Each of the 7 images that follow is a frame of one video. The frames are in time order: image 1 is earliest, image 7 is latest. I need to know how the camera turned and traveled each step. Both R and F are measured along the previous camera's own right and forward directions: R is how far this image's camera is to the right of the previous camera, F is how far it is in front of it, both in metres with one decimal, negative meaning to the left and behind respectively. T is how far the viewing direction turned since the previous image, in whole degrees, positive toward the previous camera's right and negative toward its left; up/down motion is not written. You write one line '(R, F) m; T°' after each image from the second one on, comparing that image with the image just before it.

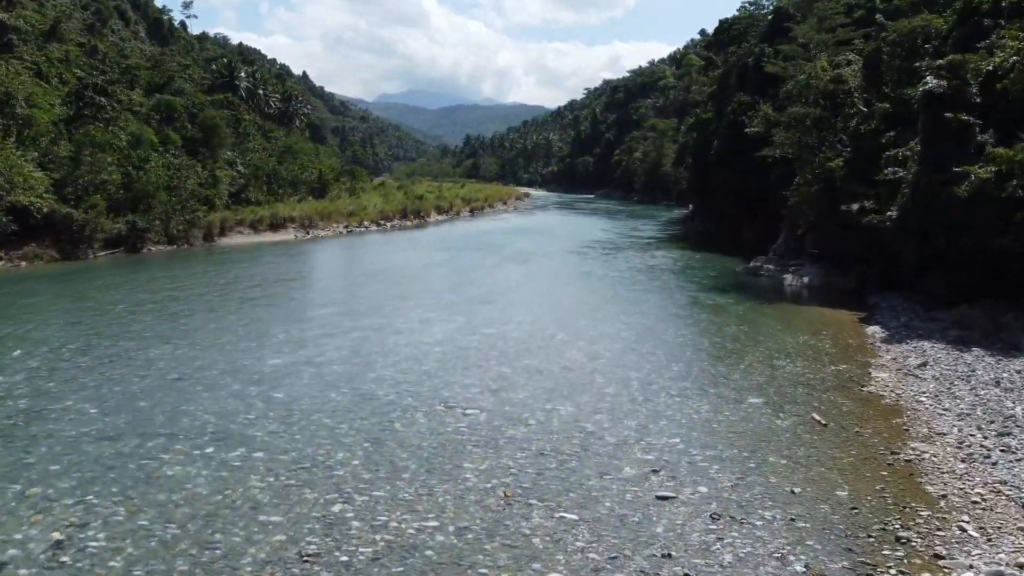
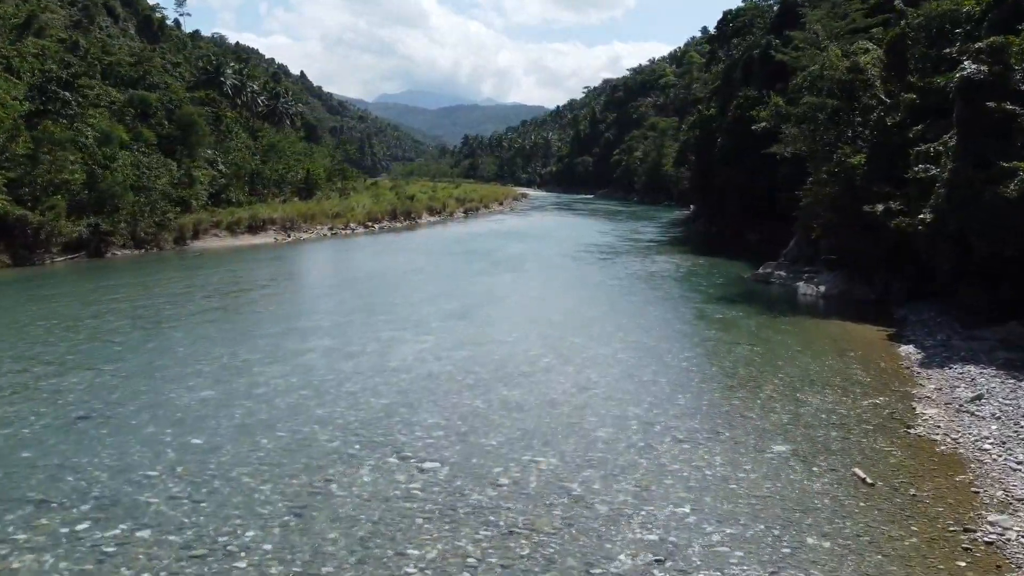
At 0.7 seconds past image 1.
(+0.4, +2.5) m; 0°
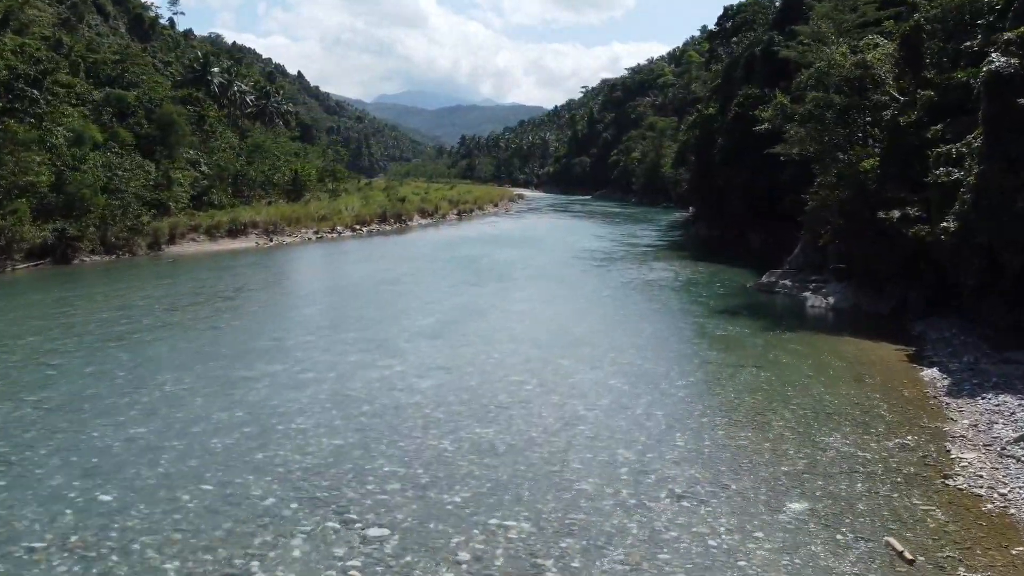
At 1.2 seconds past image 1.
(+0.4, +1.7) m; 0°
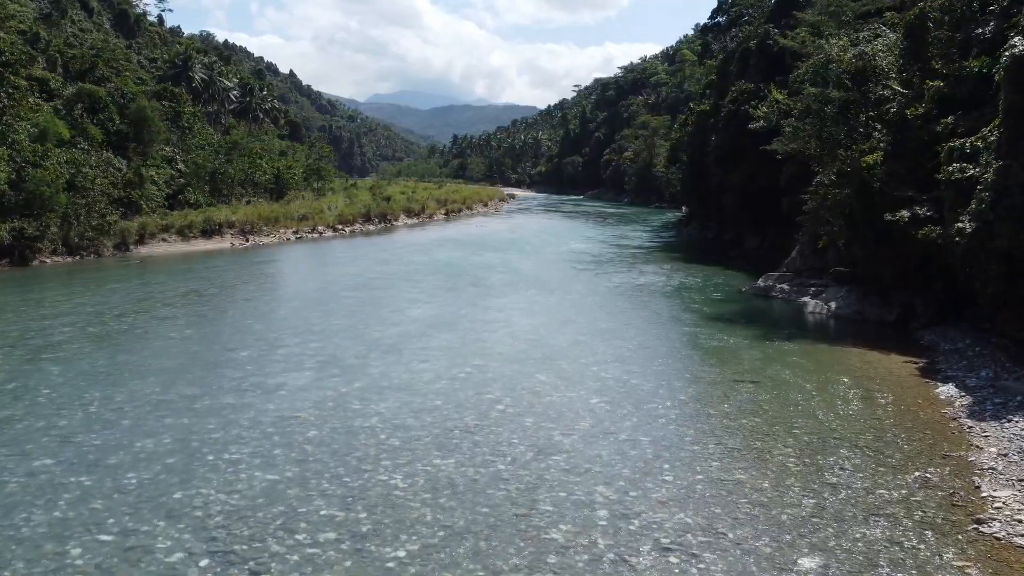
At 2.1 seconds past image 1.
(+0.4, +1.5) m; 0°
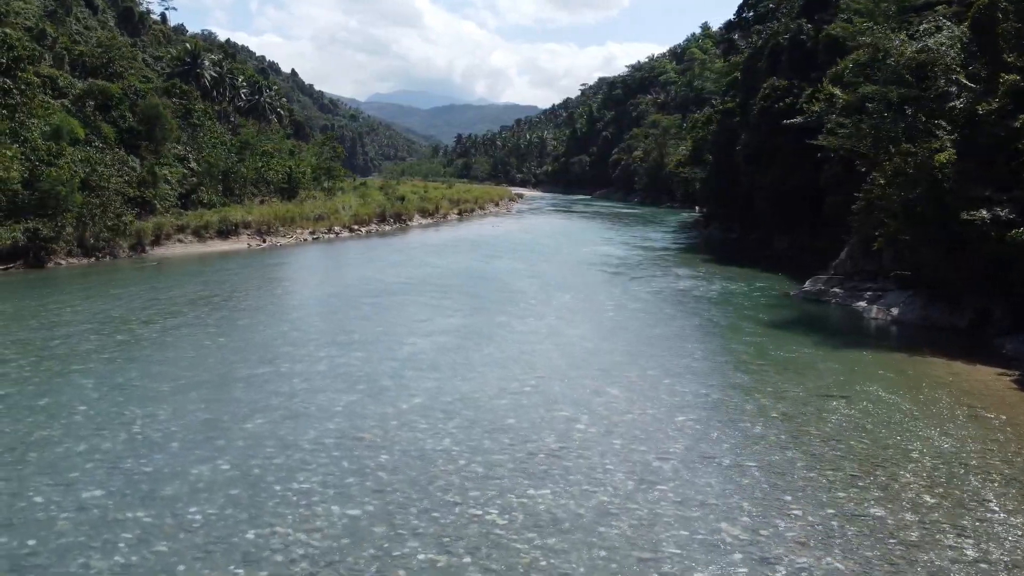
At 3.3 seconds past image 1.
(-1.2, +1.1) m; 0°
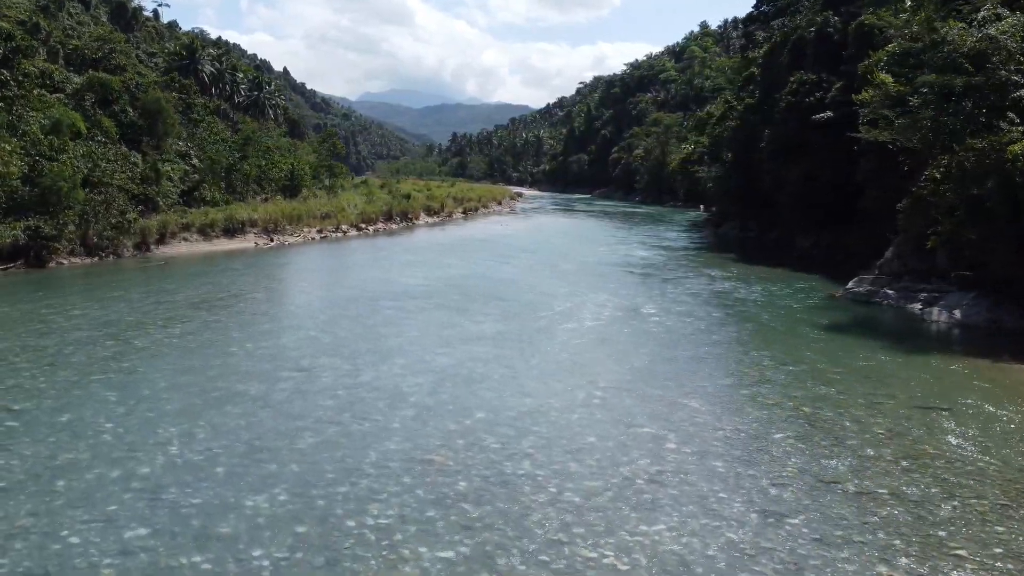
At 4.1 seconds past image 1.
(-1.2, +1.3) m; +1°
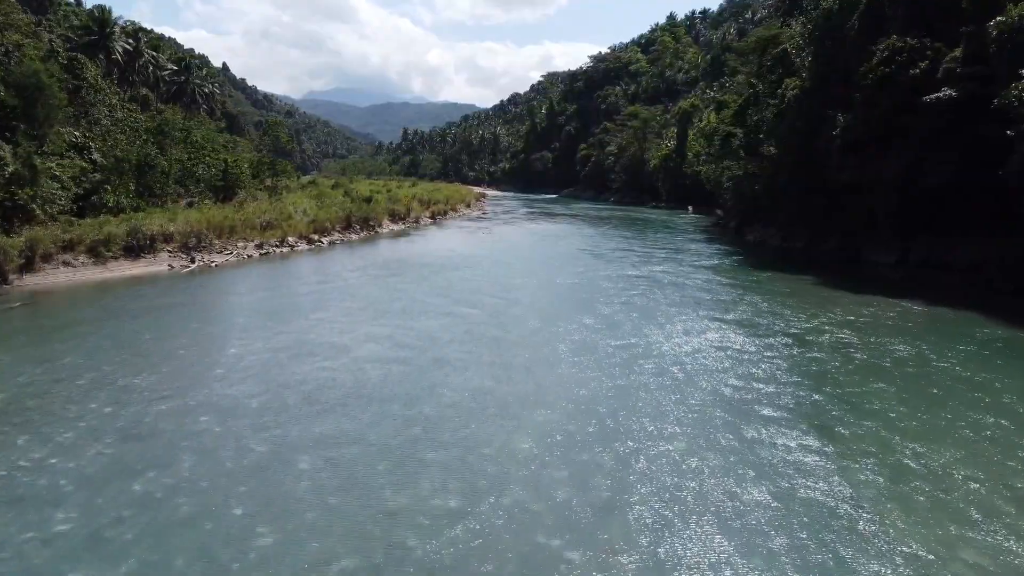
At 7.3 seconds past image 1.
(-2.0, +9.3) m; +4°
